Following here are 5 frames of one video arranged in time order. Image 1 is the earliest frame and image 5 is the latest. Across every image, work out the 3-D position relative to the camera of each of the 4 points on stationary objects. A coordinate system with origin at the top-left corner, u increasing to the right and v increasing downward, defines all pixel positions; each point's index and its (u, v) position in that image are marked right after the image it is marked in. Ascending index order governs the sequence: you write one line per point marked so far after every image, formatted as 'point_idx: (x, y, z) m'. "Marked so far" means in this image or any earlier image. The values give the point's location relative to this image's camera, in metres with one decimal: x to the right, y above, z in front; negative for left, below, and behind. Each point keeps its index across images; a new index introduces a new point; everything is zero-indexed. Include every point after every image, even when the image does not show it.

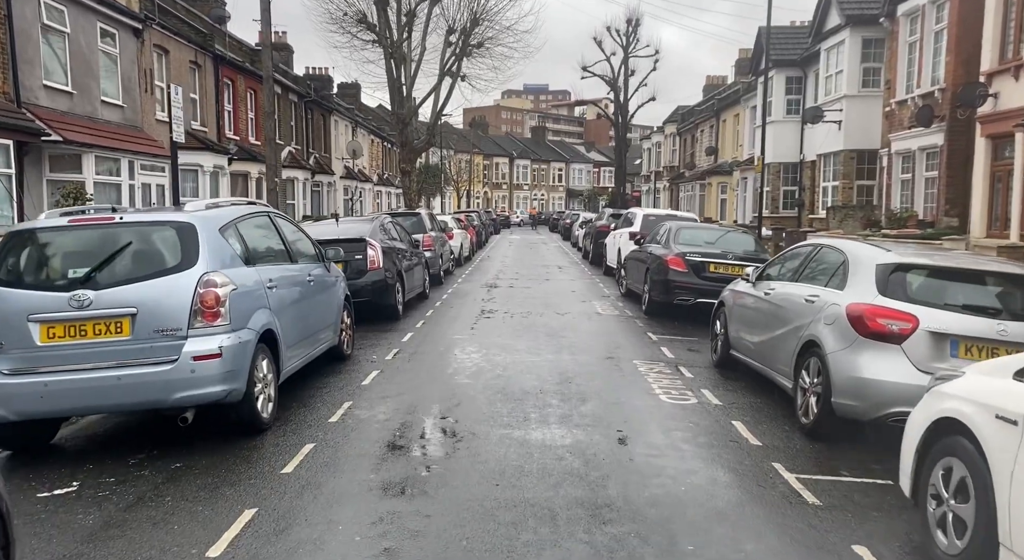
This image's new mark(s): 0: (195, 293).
0: (-2.1, -0.1, +5.4) m
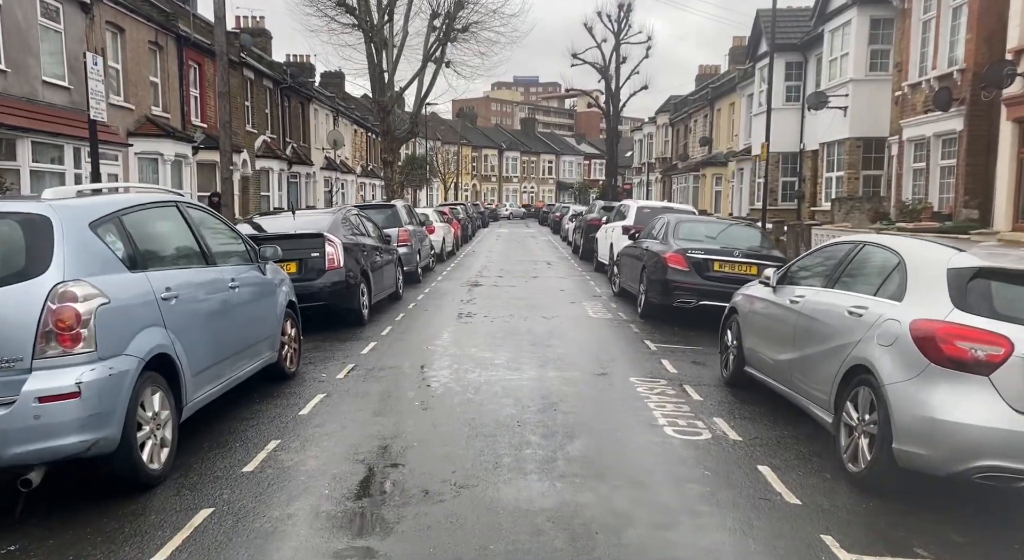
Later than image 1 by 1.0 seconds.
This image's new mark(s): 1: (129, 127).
0: (-2.2, -0.1, +4.0) m
1: (-8.8, +3.5, +19.2) m
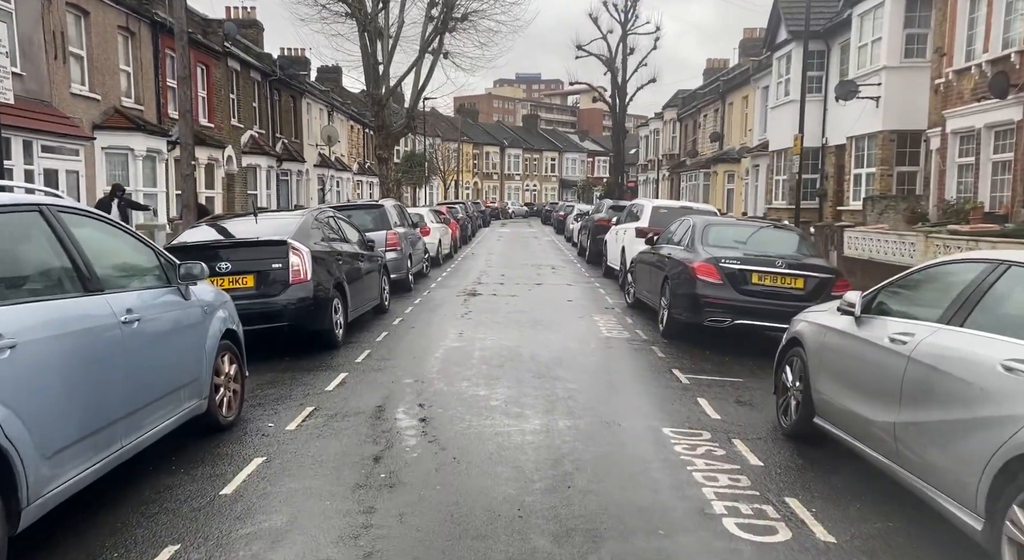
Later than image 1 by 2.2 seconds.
0: (-2.3, -0.3, +2.4) m
1: (-8.8, +3.4, +17.6) m
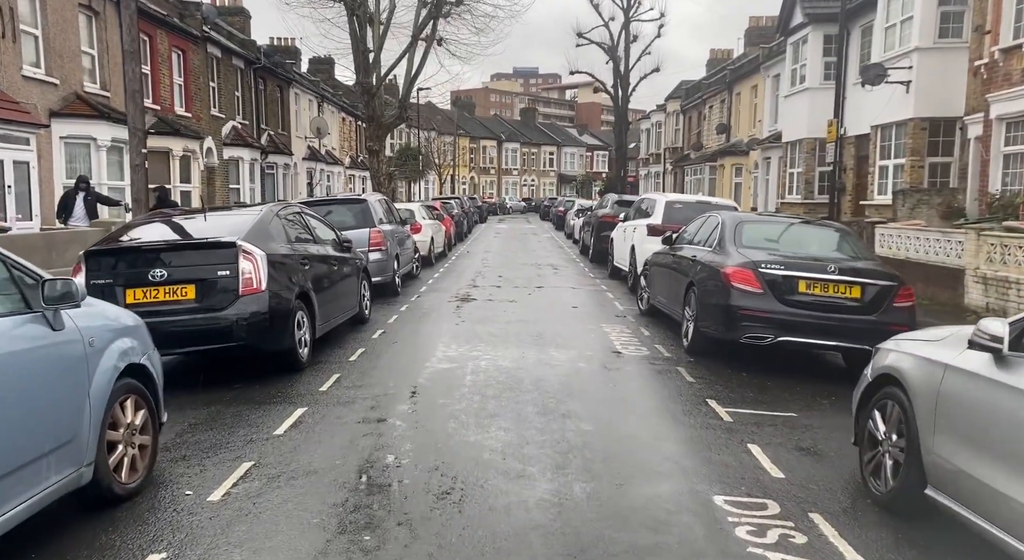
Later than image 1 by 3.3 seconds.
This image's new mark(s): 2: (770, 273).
0: (-2.2, -0.4, +0.8) m
1: (-8.8, +3.4, +16.0) m
2: (+2.4, +0.1, +7.6) m
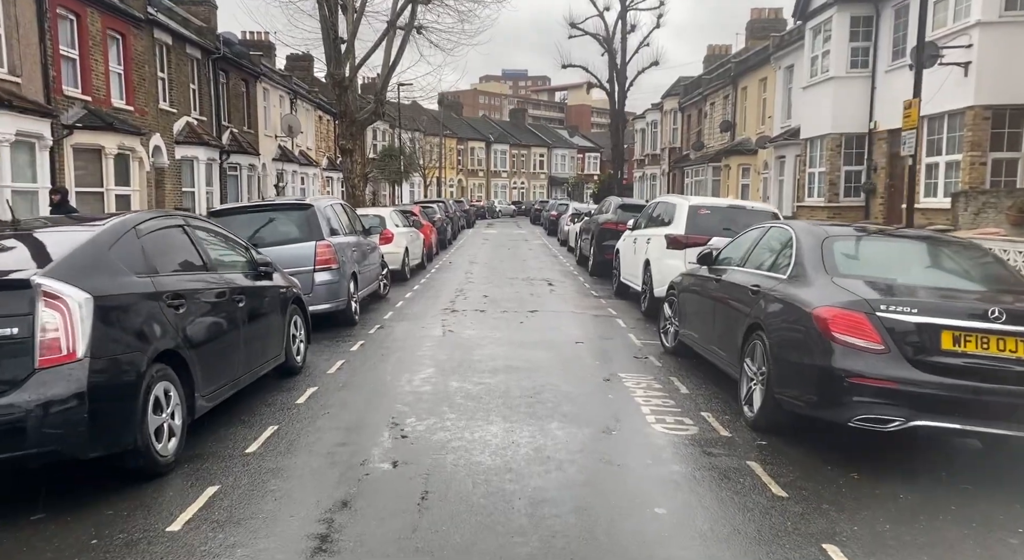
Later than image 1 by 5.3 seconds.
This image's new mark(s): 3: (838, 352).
0: (-2.3, -0.7, -2.0) m
1: (-9.1, +3.0, +13.2) m
2: (+2.3, -0.2, +4.9) m
3: (+1.9, -0.4, +5.0) m
